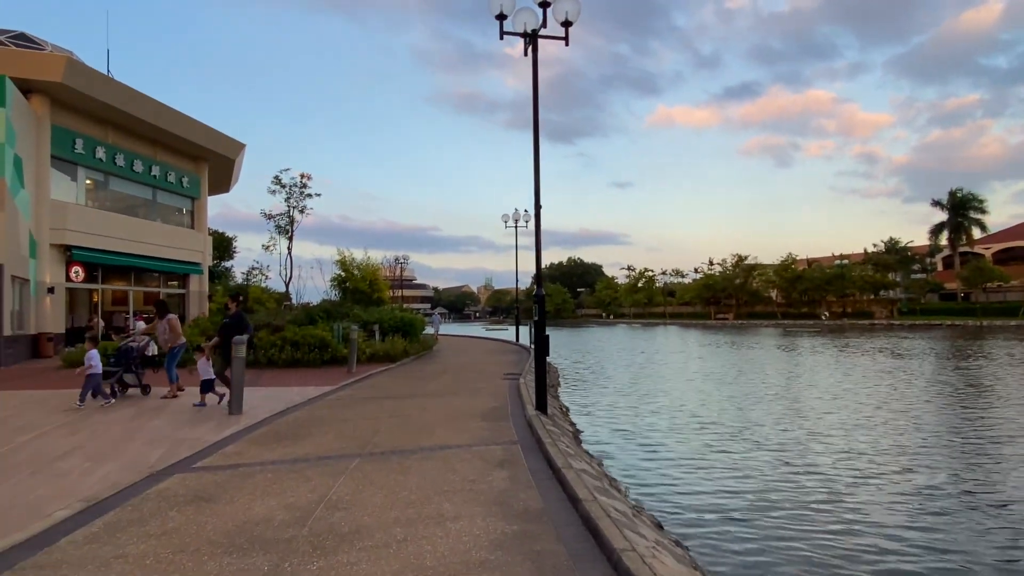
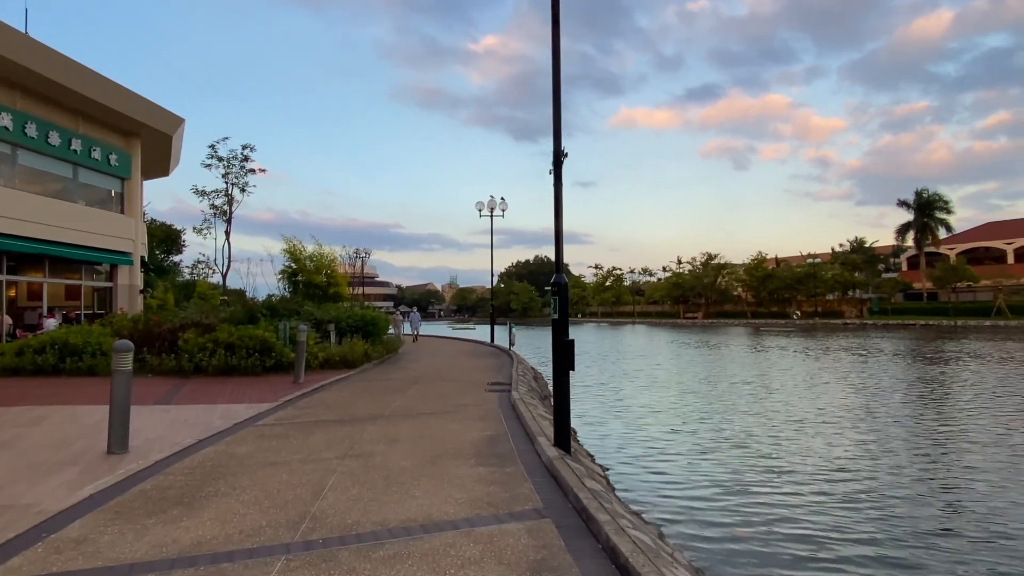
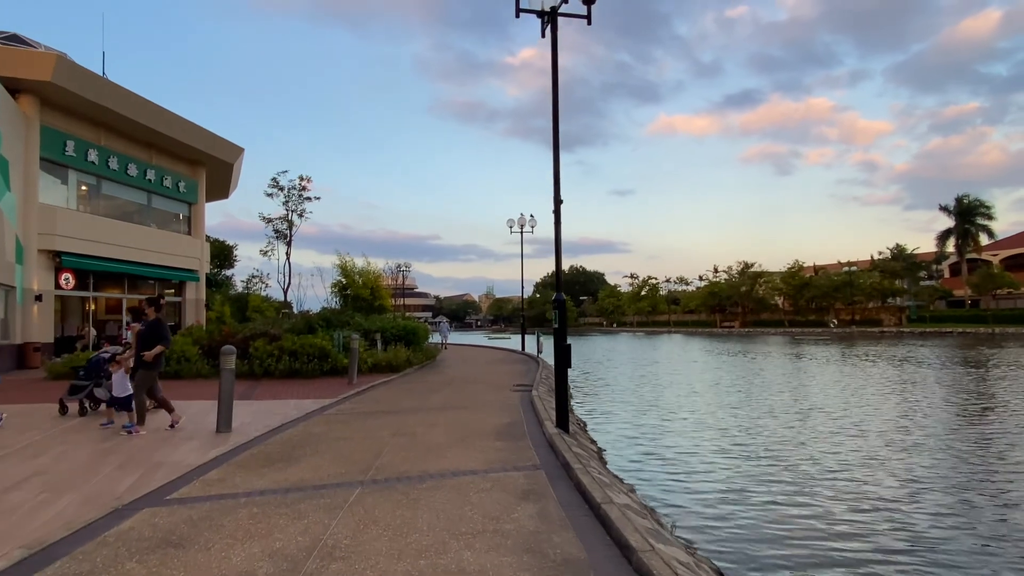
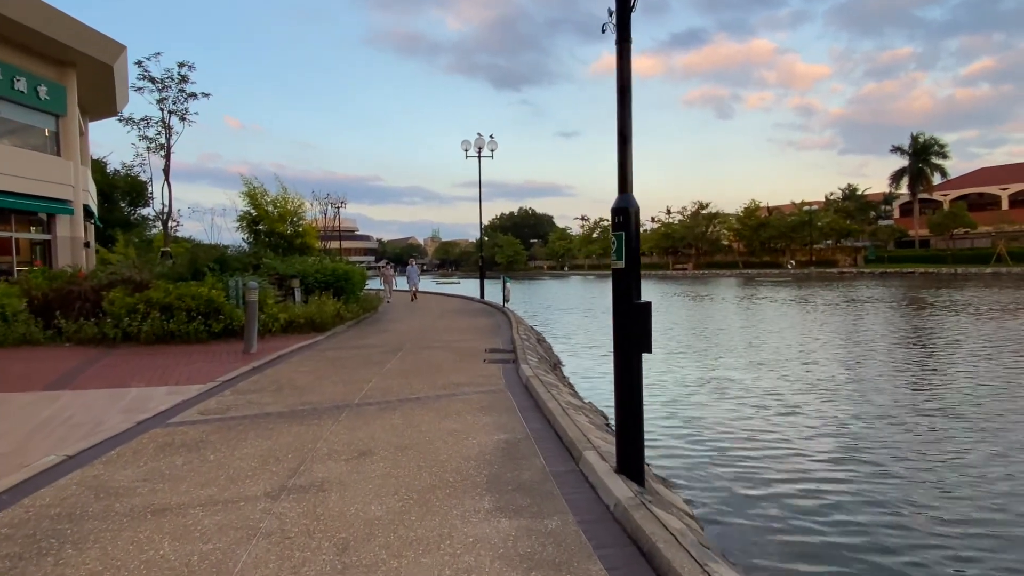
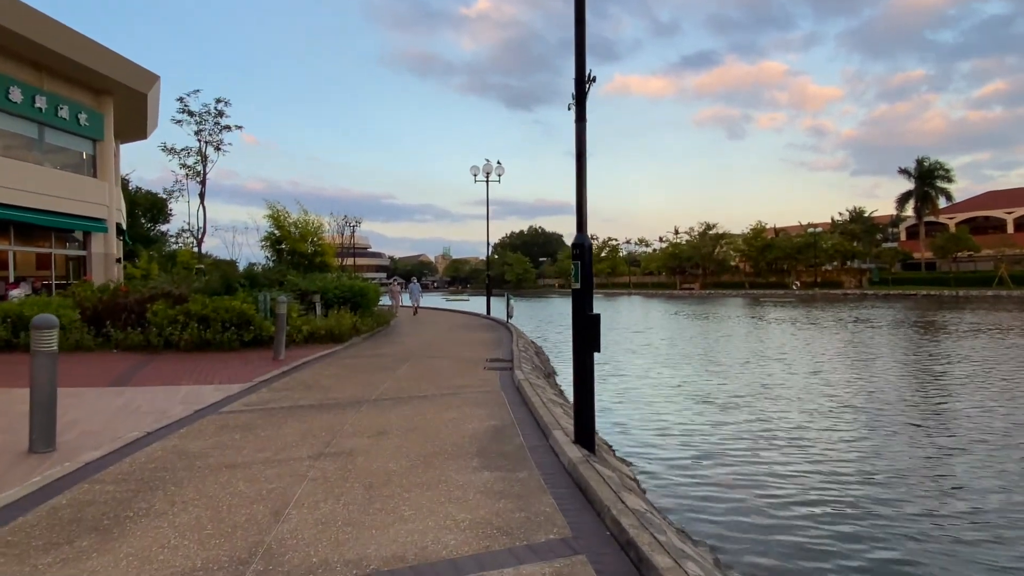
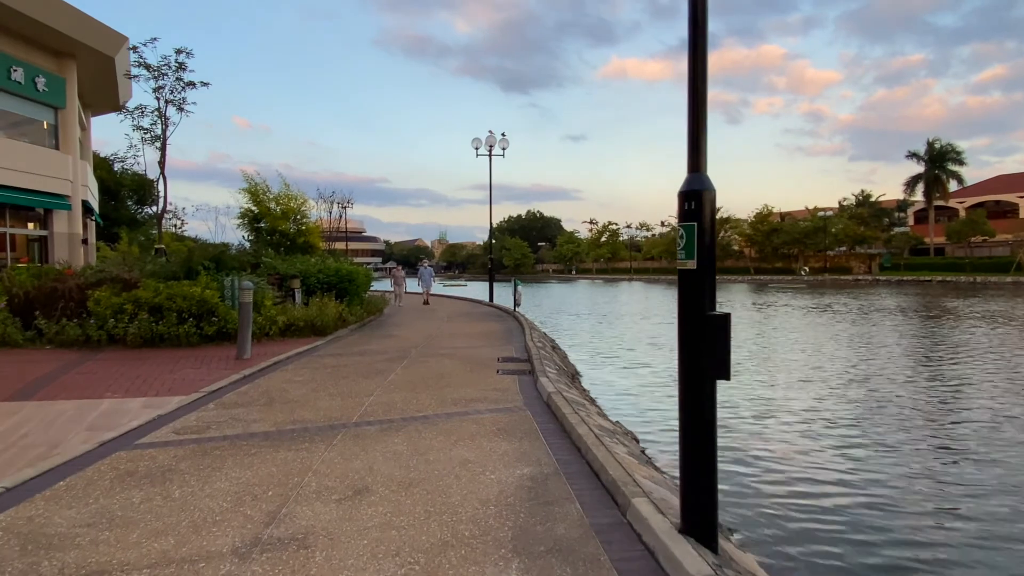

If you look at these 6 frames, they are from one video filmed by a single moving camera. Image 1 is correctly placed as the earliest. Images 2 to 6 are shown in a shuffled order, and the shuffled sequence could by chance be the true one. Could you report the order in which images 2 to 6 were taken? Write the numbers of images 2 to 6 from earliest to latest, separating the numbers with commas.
3, 2, 5, 4, 6
